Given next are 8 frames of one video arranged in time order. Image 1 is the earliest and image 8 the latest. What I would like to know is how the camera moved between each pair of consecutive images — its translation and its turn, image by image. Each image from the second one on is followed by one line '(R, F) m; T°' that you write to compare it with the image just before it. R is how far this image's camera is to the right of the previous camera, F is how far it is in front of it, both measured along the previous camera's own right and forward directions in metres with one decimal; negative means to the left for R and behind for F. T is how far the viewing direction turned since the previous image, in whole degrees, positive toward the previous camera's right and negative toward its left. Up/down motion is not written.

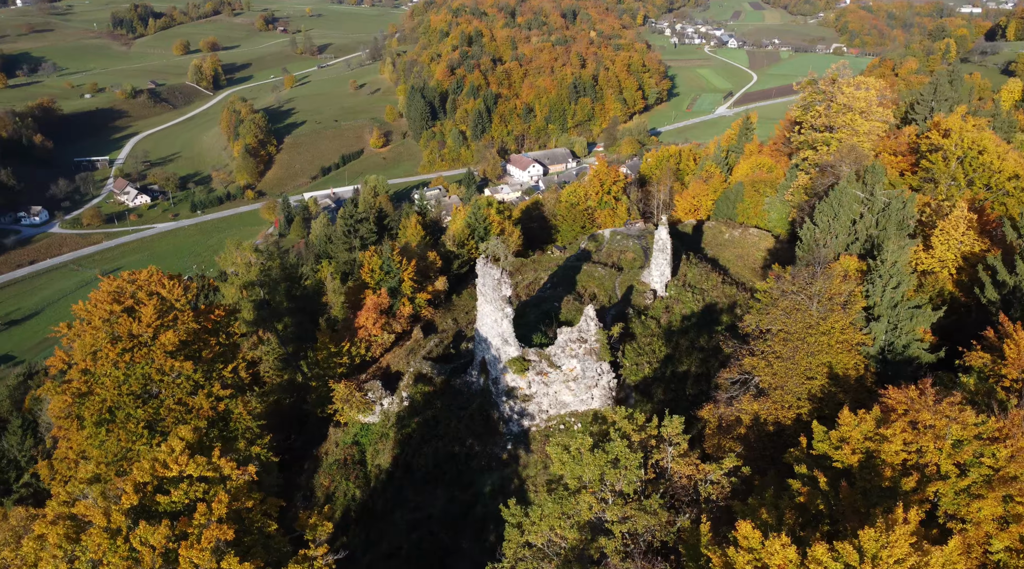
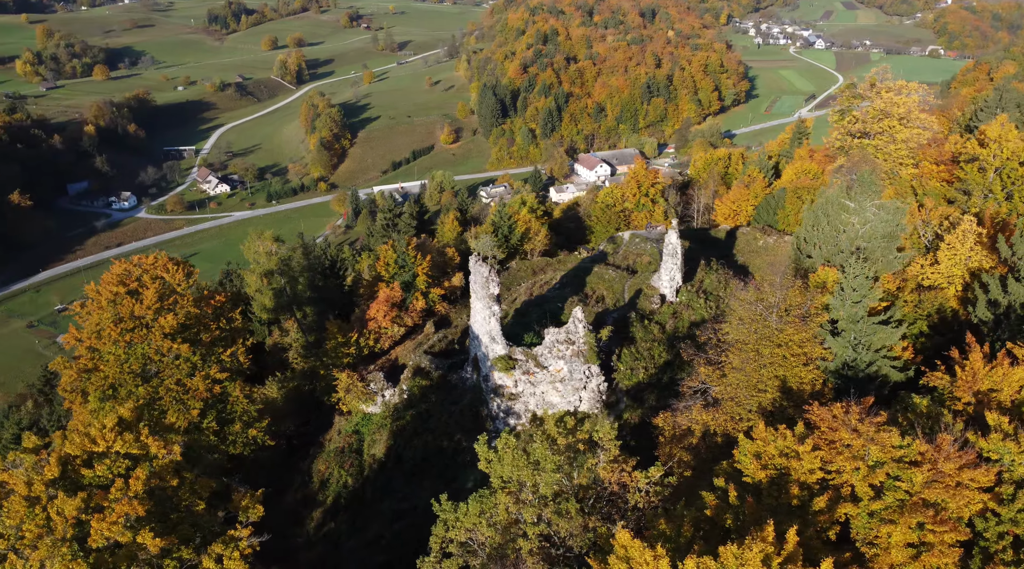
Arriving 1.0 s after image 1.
(+5.0, -0.1) m; -6°
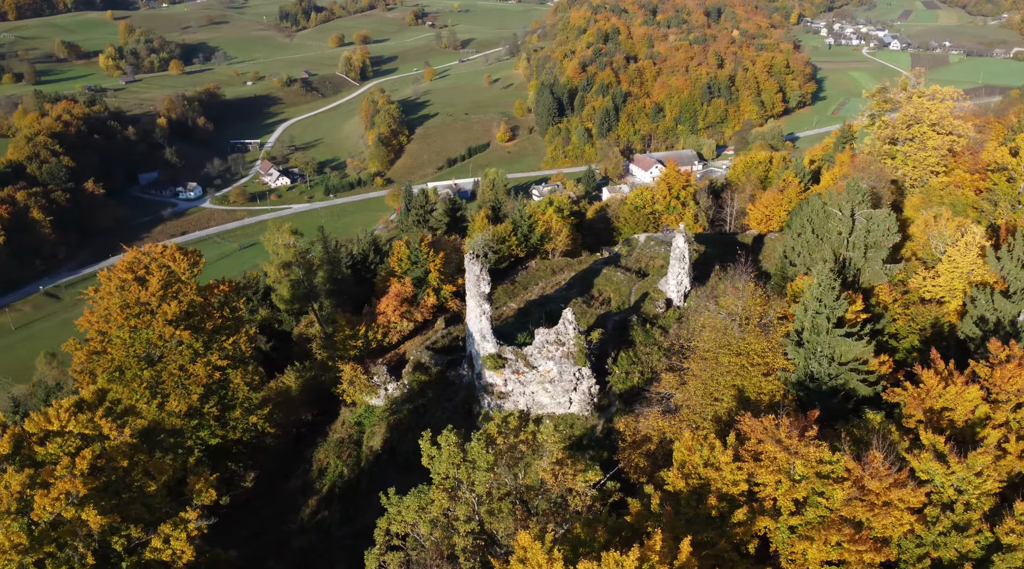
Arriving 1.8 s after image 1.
(+4.0, -0.2) m; -5°
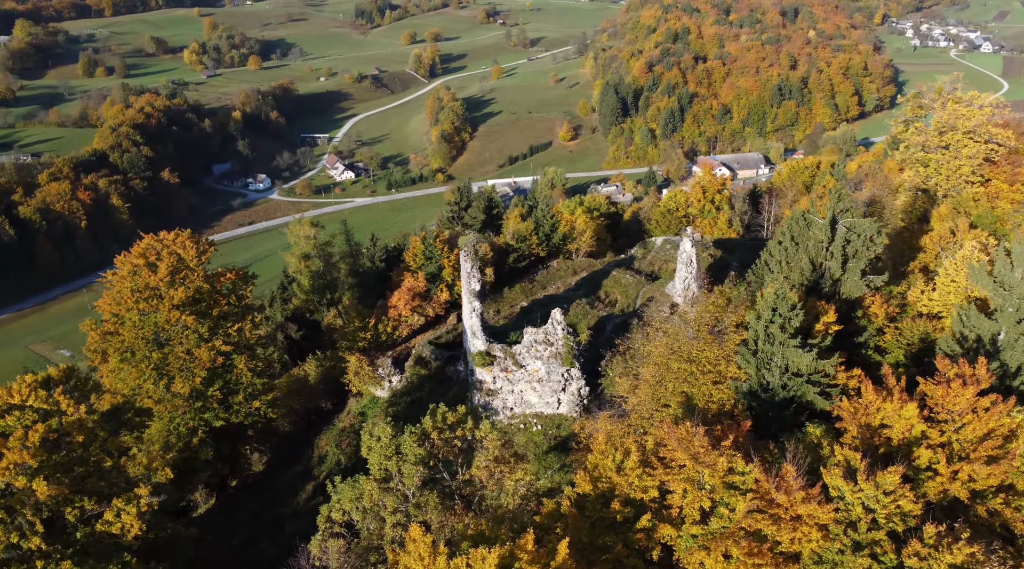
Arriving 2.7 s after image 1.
(+4.6, -0.1) m; -5°
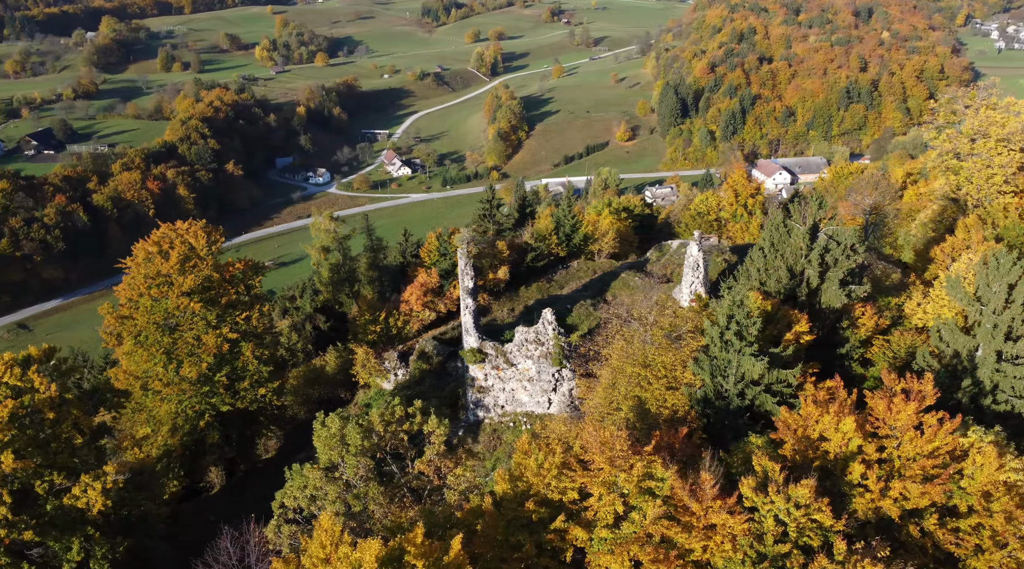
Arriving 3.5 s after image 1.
(+4.1, -0.1) m; -5°
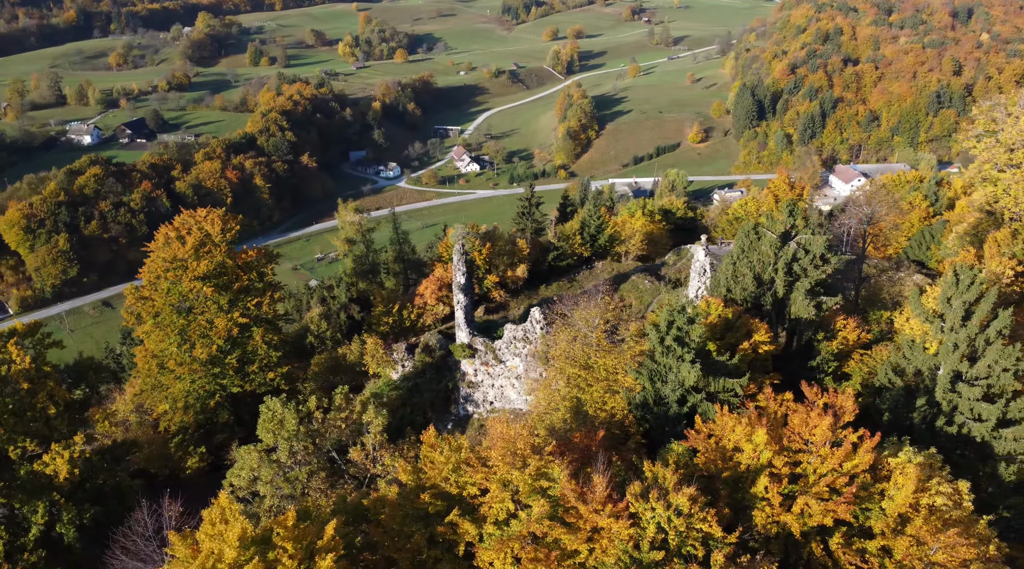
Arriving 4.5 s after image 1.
(+5.1, 0.0) m; -6°
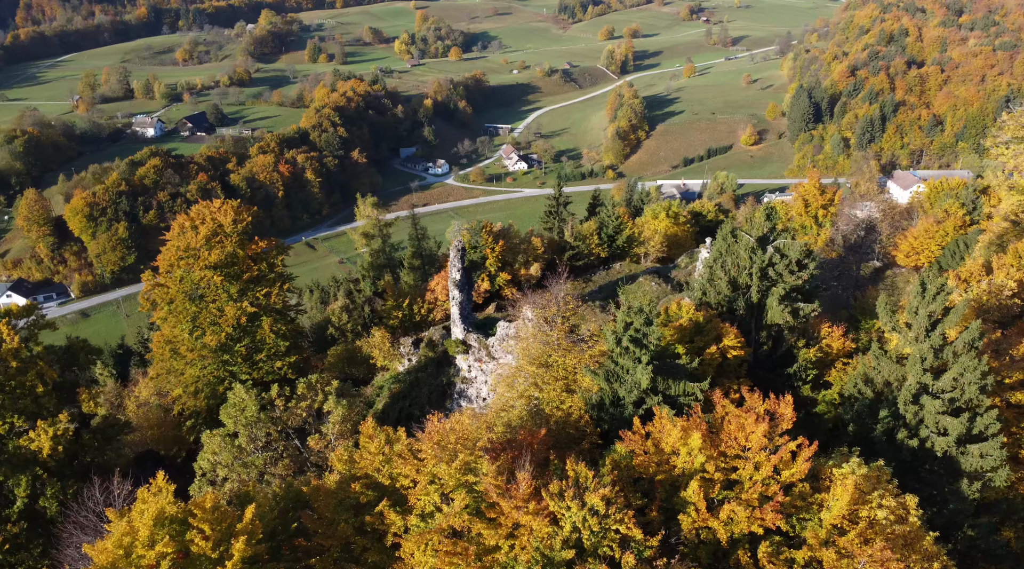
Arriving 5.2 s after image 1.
(+3.5, +0.1) m; -4°
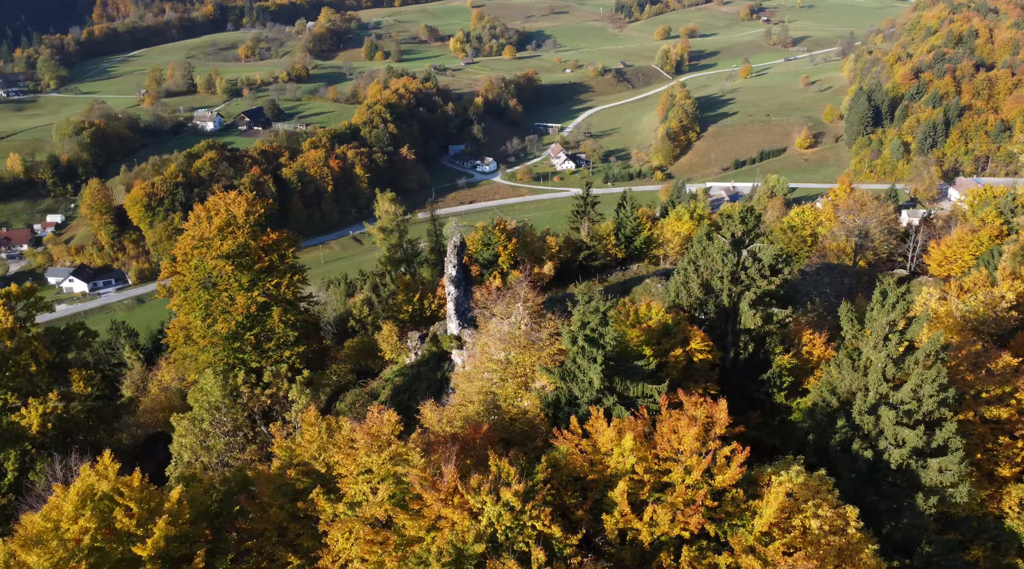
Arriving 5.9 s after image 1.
(+3.5, +0.1) m; -4°
